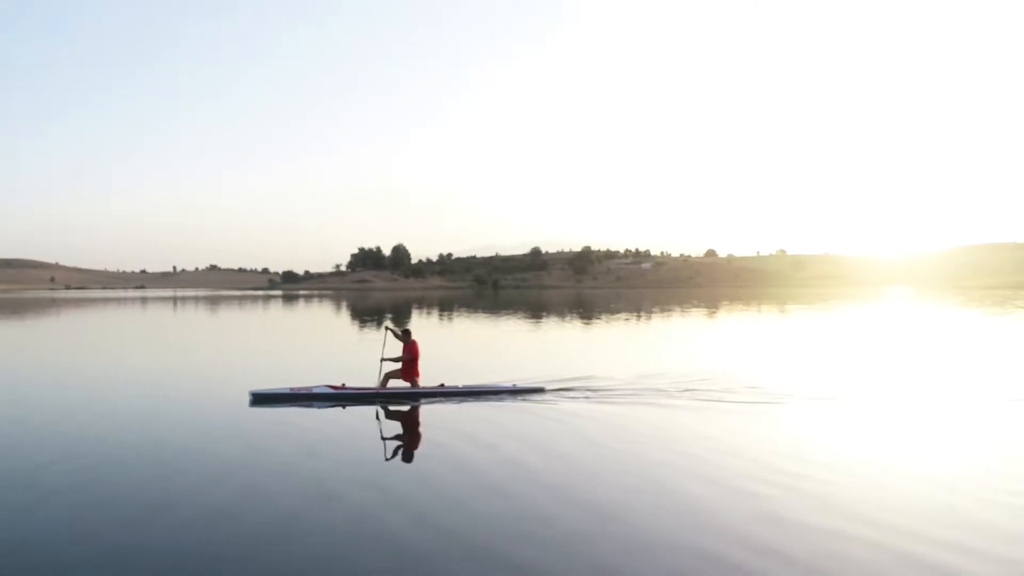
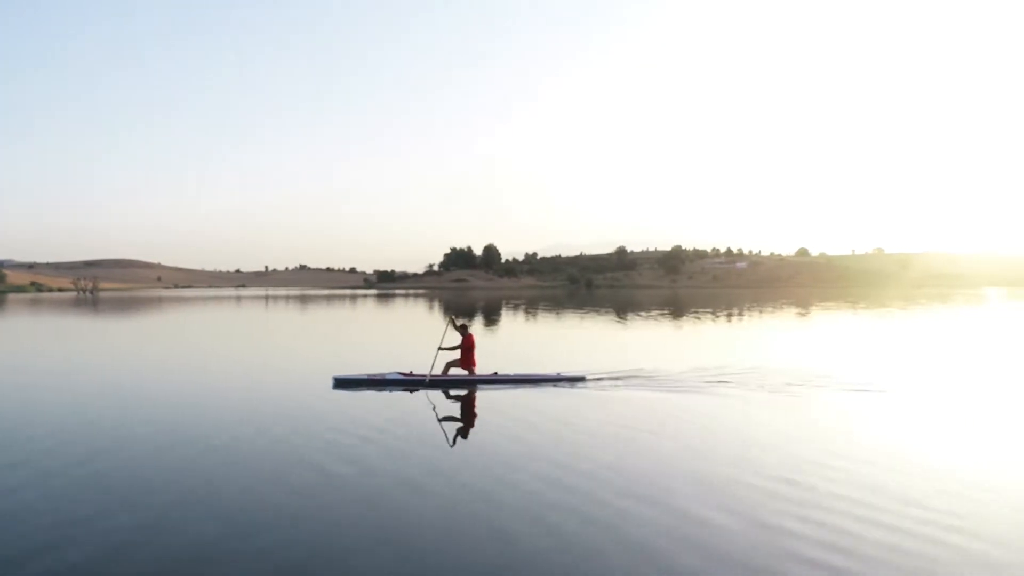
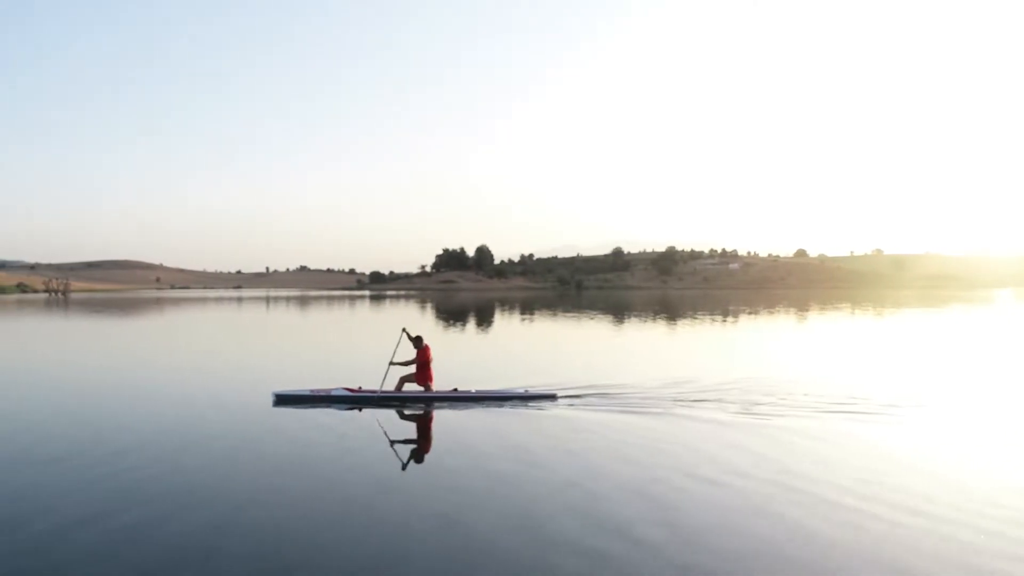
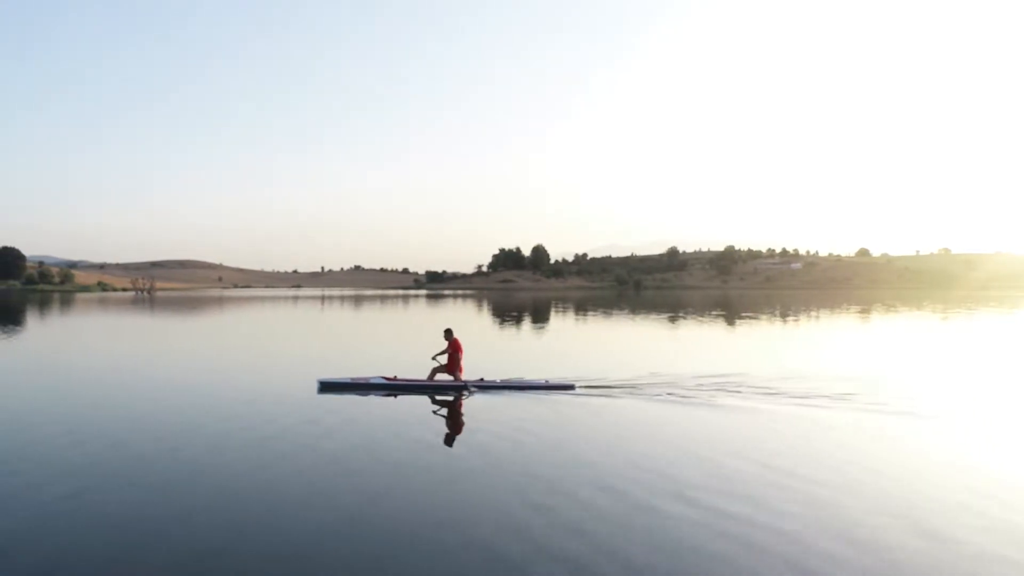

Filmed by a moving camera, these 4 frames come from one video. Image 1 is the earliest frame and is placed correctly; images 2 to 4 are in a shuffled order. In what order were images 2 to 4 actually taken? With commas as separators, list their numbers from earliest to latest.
3, 4, 2
